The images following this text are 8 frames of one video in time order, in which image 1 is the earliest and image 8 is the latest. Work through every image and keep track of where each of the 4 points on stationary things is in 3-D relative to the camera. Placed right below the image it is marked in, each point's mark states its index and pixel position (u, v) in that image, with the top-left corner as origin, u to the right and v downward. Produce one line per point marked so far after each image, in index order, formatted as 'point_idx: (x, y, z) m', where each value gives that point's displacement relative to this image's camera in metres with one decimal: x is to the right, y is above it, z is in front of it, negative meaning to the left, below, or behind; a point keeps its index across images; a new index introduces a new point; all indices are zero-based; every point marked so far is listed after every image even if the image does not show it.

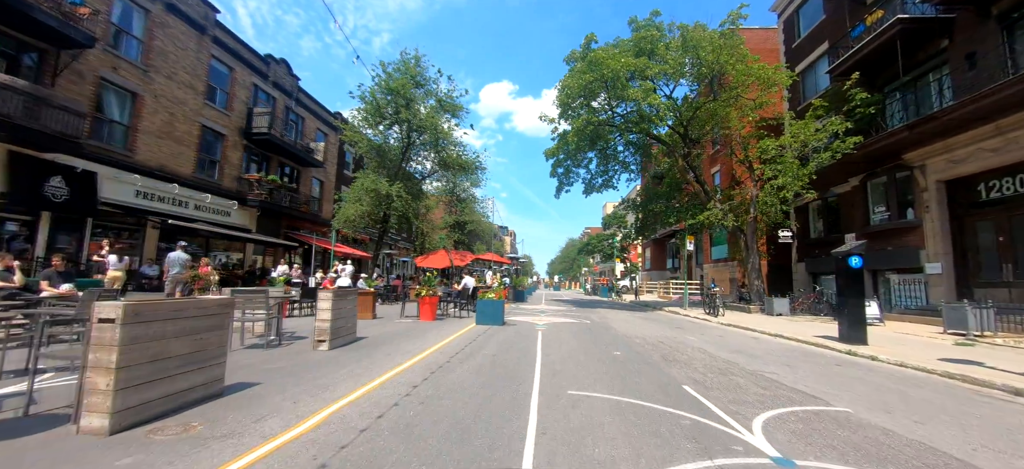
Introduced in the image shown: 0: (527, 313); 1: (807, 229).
0: (+0.4, -3.1, +14.1) m
1: (+15.8, +0.2, +19.6) m
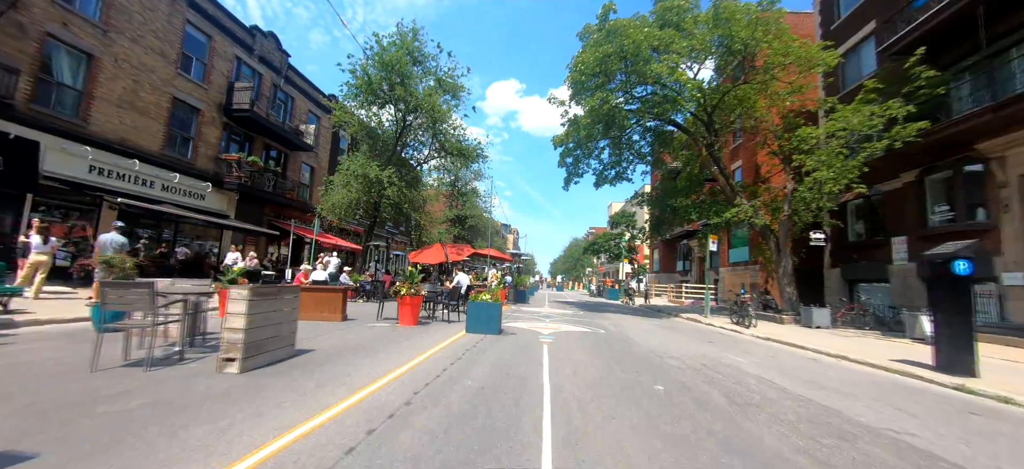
0: (+0.4, -2.8, +12.1) m
1: (+15.9, +0.1, +17.5) m
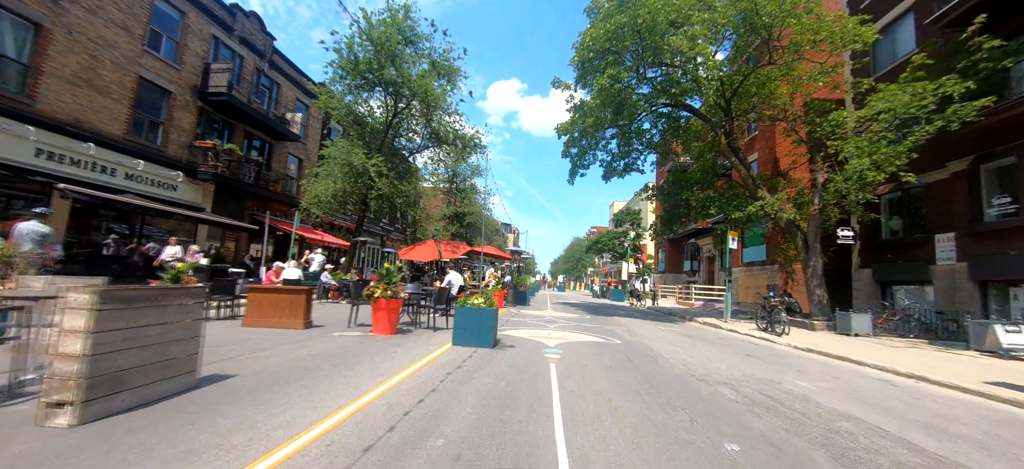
0: (+0.4, -2.6, +10.6) m
1: (+15.9, +0.2, +15.9) m
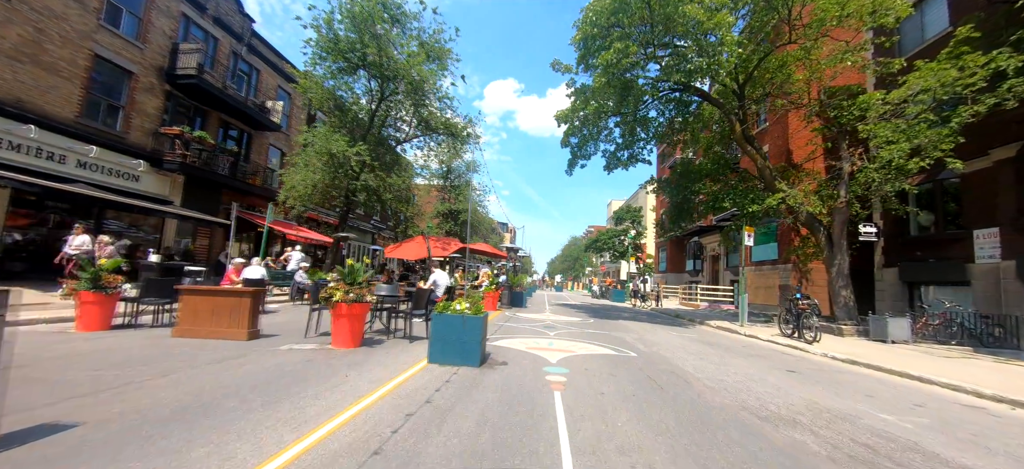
0: (+0.2, -2.4, +9.2) m
1: (+15.7, +0.4, +14.7) m
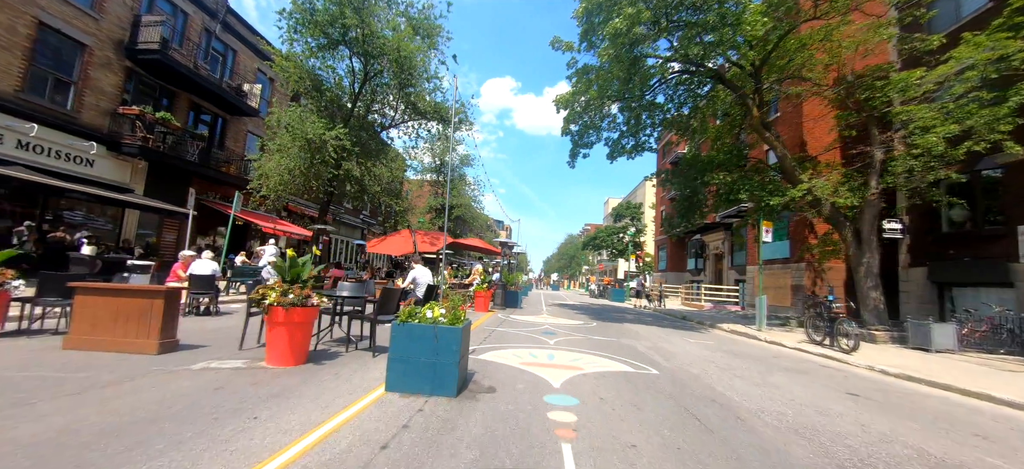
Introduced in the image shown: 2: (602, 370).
0: (+0.1, -2.2, +7.8) m
1: (+15.5, +0.5, +13.5) m
2: (+1.3, -2.0, +5.3) m
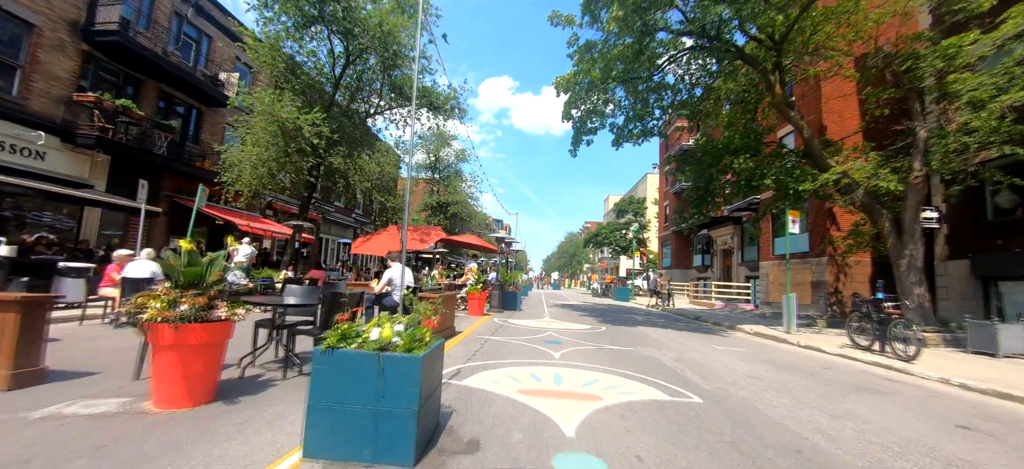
0: (0.0, -2.0, +6.4) m
1: (+15.4, +0.9, +12.1) m
2: (+1.3, -1.8, +4.0) m
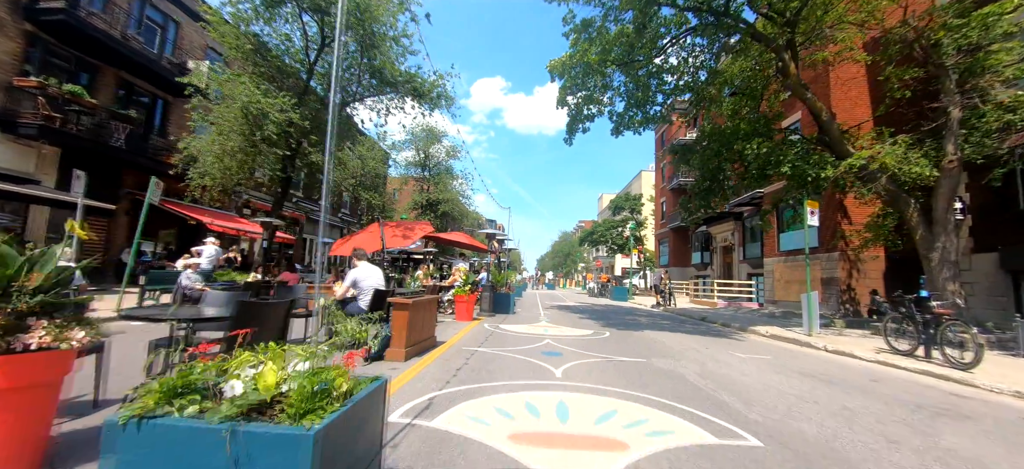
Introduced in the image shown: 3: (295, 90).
0: (-0.1, -1.9, +5.3) m
1: (+15.1, +1.2, +11.3) m
2: (+1.2, -1.6, +2.9) m
3: (-7.9, +5.4, +13.6) m
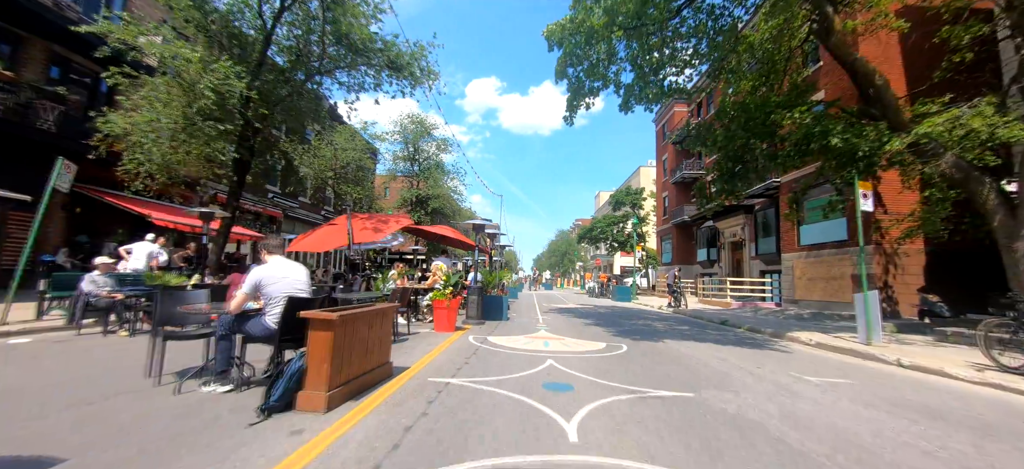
0: (-0.2, -1.7, +3.4) m
1: (+14.9, +1.5, +9.6) m
2: (+1.1, -1.4, +1.0) m
3: (-8.2, +5.5, +11.6) m
